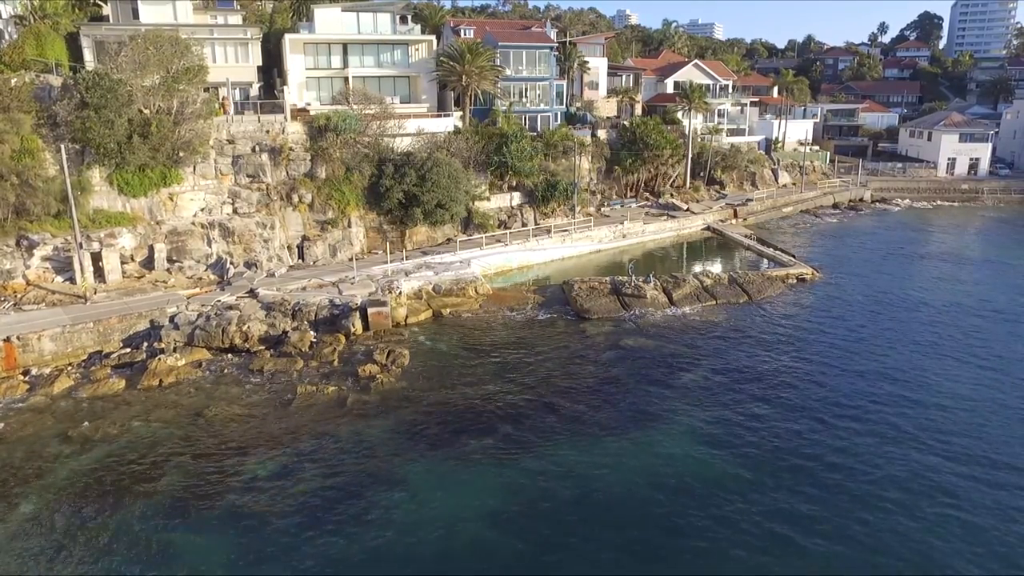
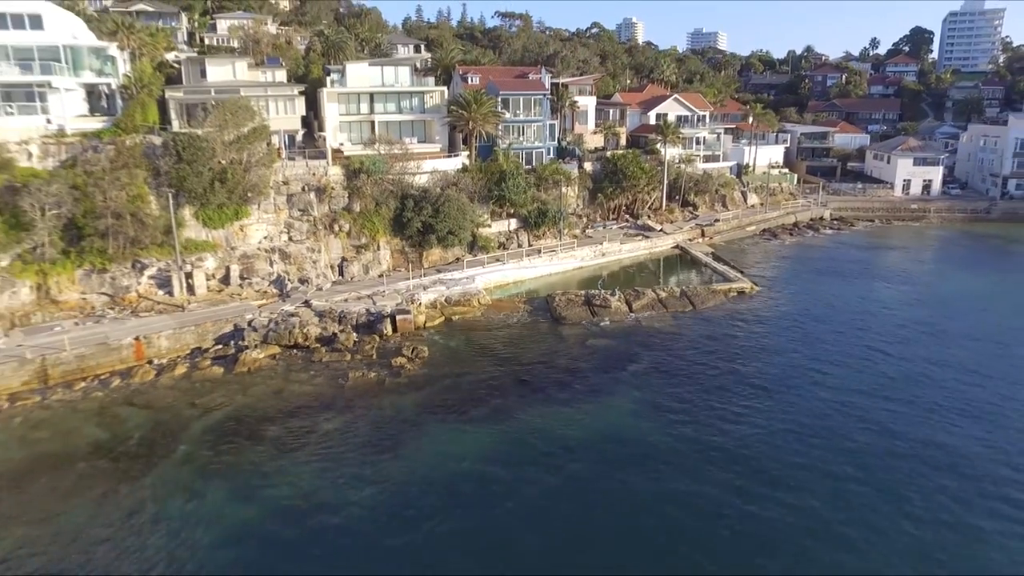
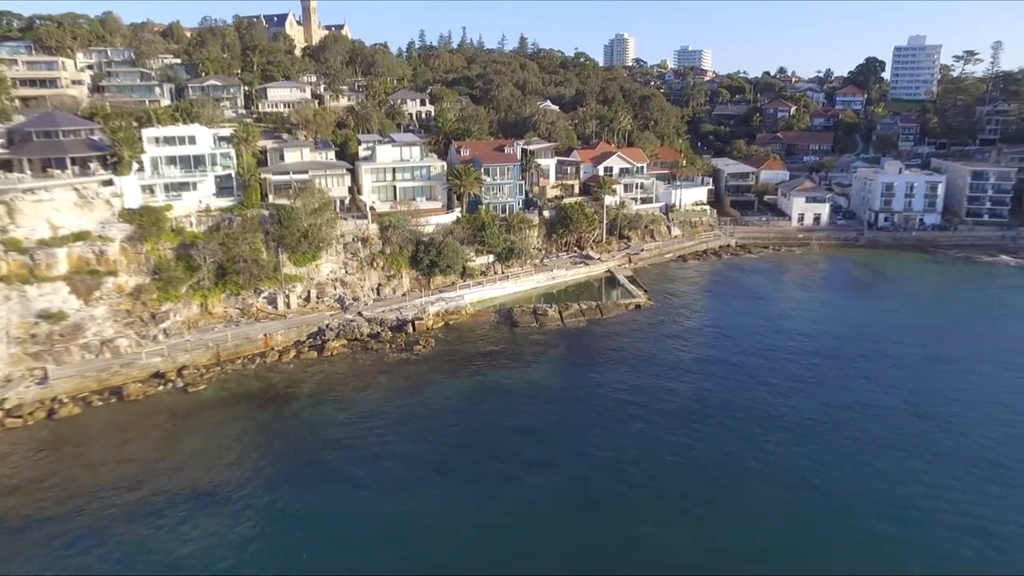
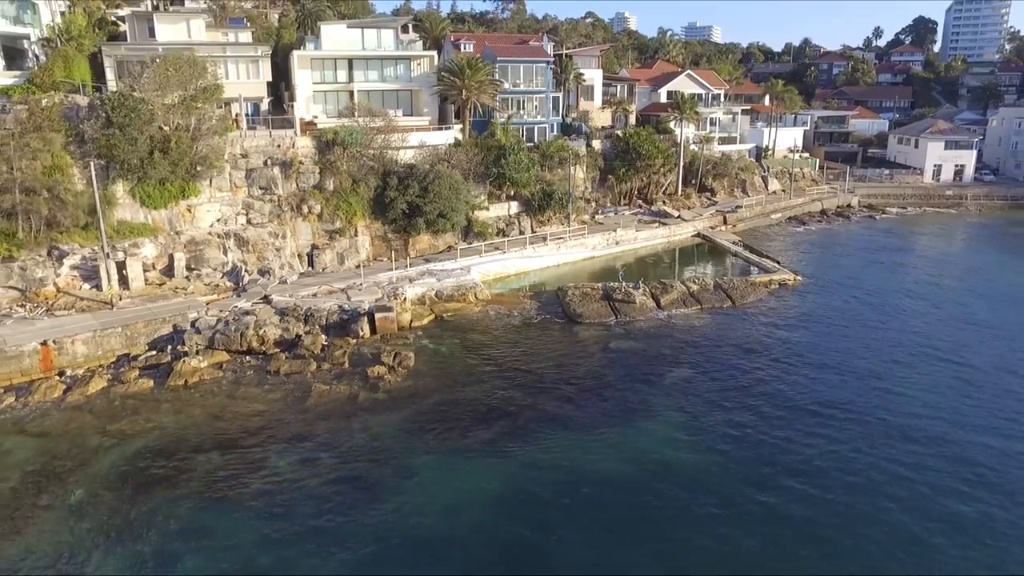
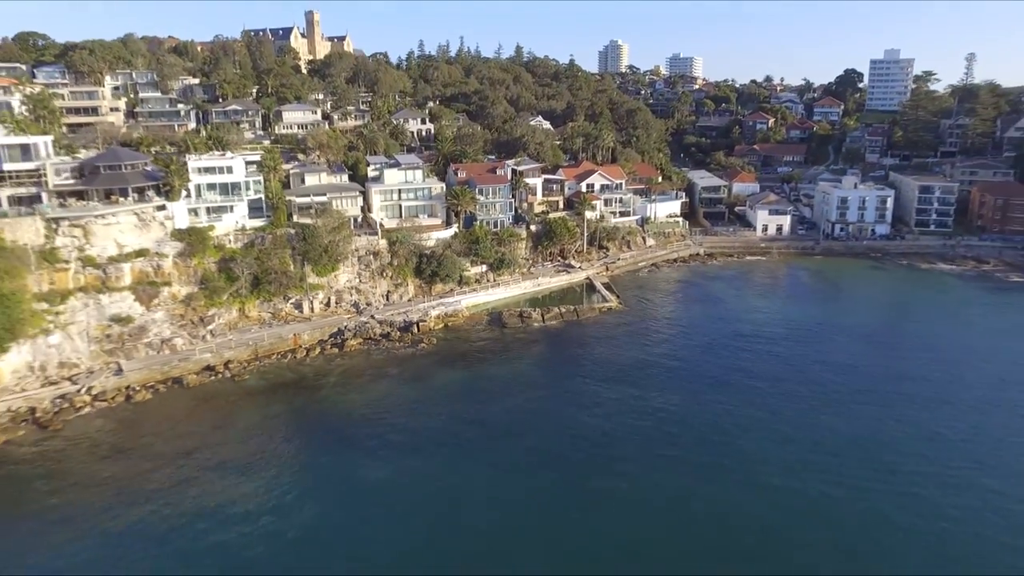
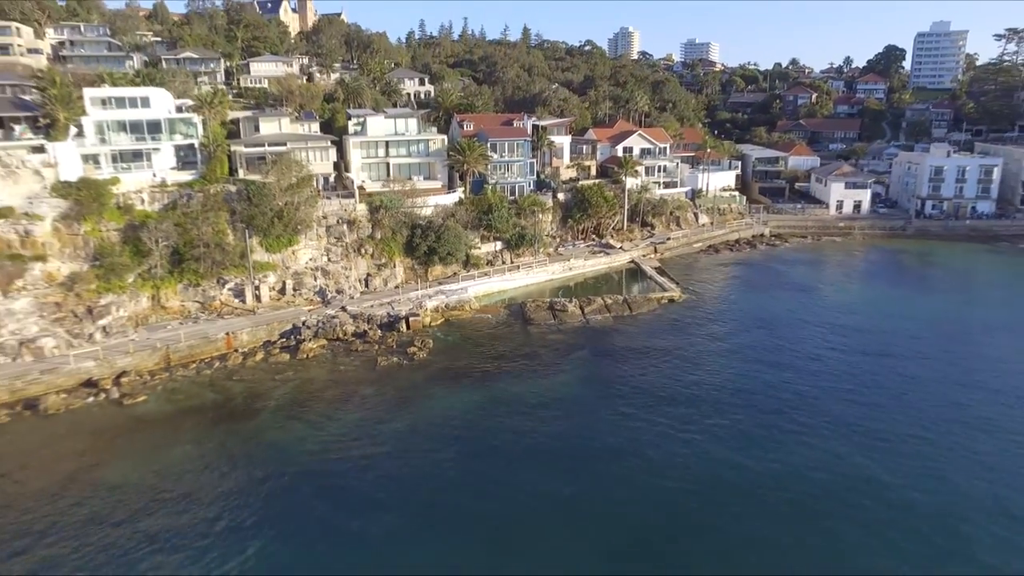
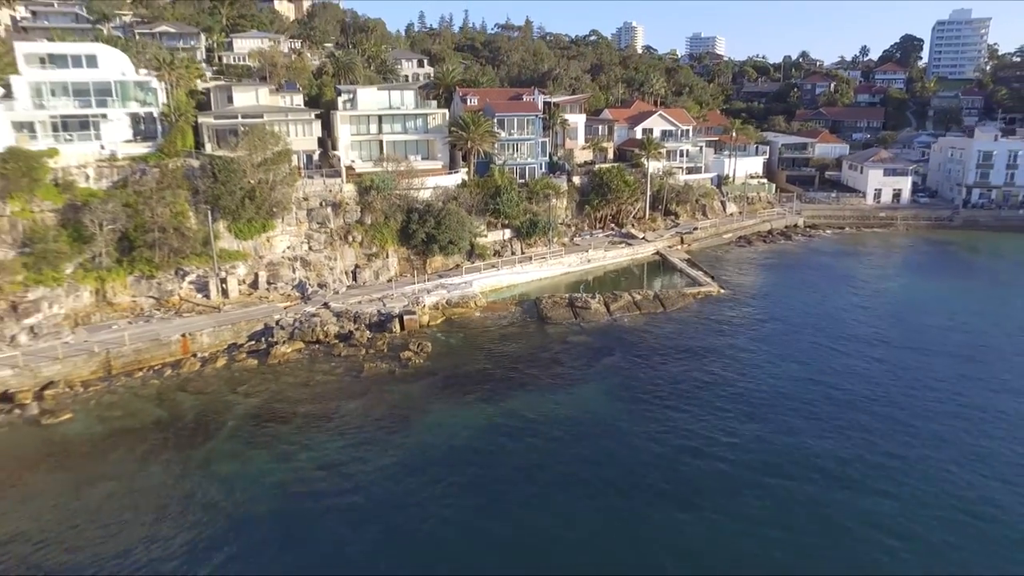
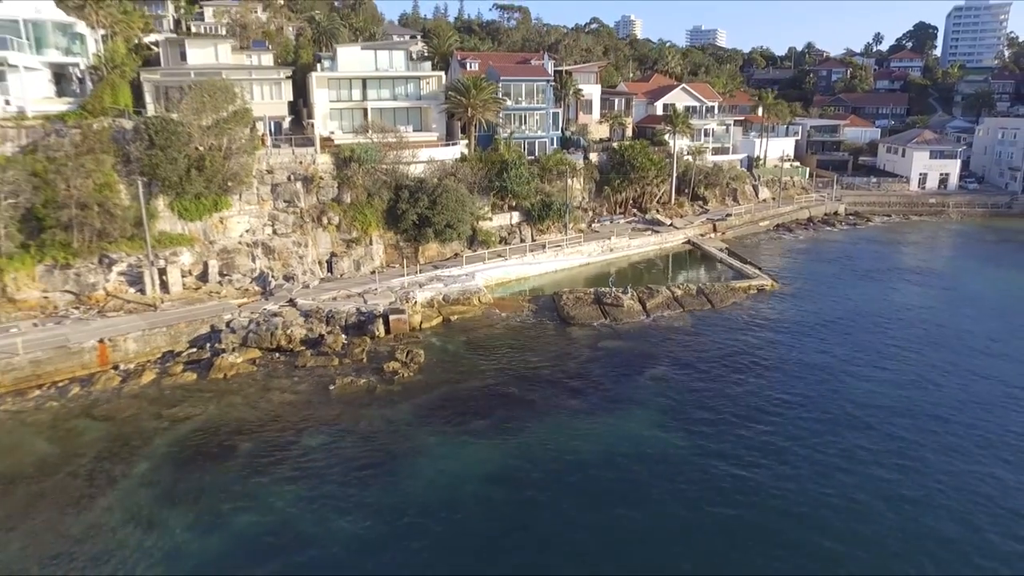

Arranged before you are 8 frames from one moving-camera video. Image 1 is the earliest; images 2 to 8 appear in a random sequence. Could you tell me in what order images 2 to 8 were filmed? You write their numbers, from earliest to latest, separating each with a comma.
4, 8, 2, 7, 6, 3, 5
